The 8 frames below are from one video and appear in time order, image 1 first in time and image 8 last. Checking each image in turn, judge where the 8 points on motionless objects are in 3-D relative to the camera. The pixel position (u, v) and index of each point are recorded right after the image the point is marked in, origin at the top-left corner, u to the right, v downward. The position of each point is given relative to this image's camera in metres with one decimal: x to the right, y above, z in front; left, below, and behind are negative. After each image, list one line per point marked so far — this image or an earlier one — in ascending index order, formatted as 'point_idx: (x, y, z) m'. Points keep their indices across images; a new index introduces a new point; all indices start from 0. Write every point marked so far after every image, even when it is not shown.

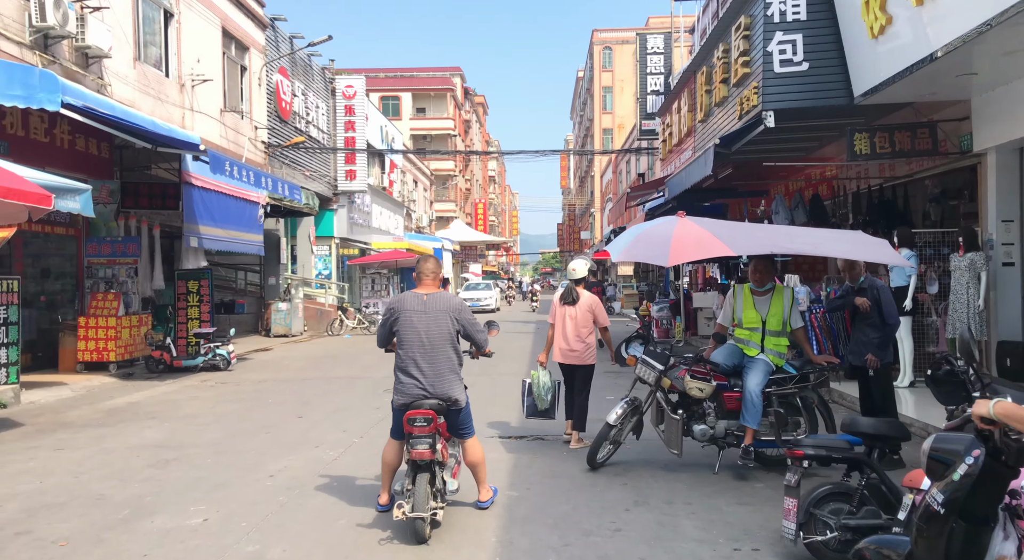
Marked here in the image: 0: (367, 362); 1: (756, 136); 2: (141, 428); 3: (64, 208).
0: (-2.6, -1.5, +14.0) m
1: (+3.1, +1.8, +10.1) m
2: (-3.7, -1.5, +7.8) m
3: (-5.1, +0.8, +9.0) m
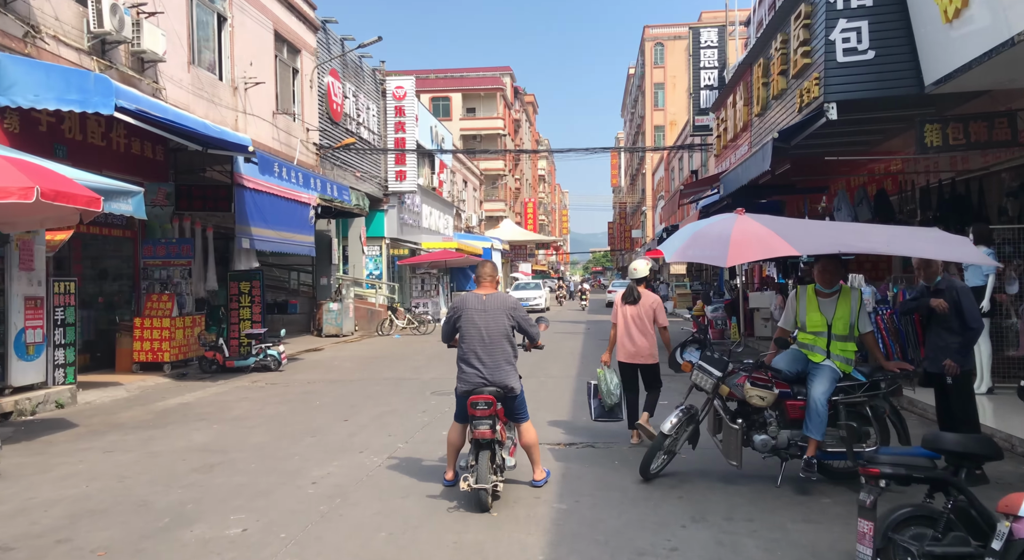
0: (-1.7, -1.5, +13.9) m
1: (+3.7, +1.8, +9.6) m
2: (-3.2, -1.5, +7.8) m
3: (-4.6, +0.8, +9.1) m
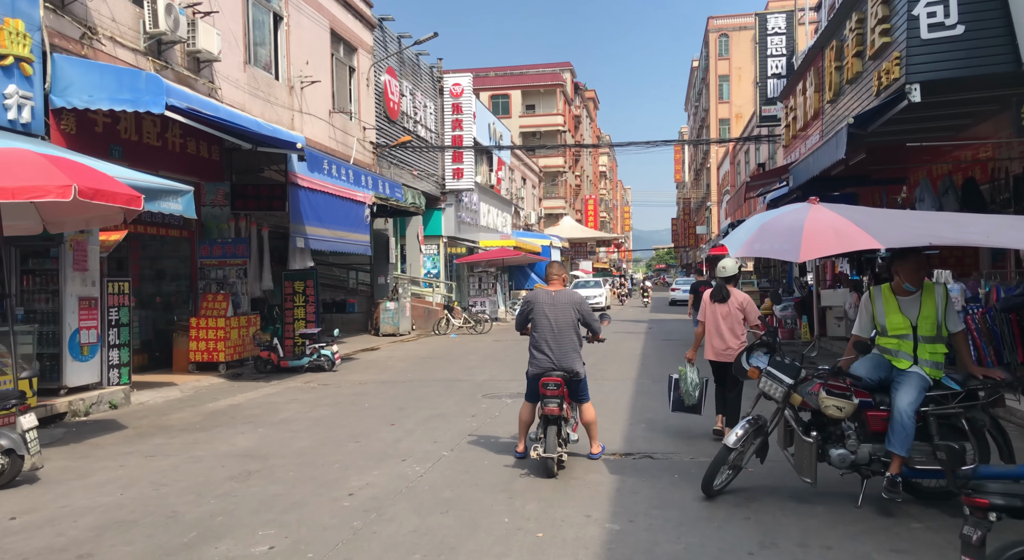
0: (-0.7, -1.5, +13.6) m
1: (+4.4, +1.9, +8.9) m
2: (-2.7, -1.5, +7.6) m
3: (-4.0, +0.8, +9.0) m
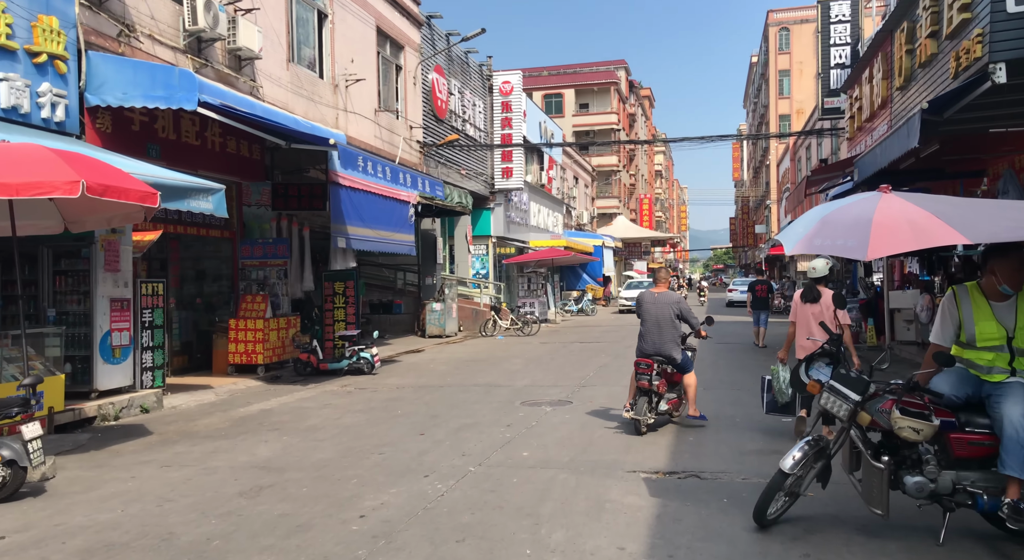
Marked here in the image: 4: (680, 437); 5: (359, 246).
0: (0.0, -1.5, +13.1) m
1: (+4.8, +1.9, +8.1) m
2: (-2.4, -1.5, +7.3) m
3: (-3.5, +0.8, +8.8) m
4: (+1.5, -1.4, +7.0) m
5: (-2.8, +0.6, +14.2) m
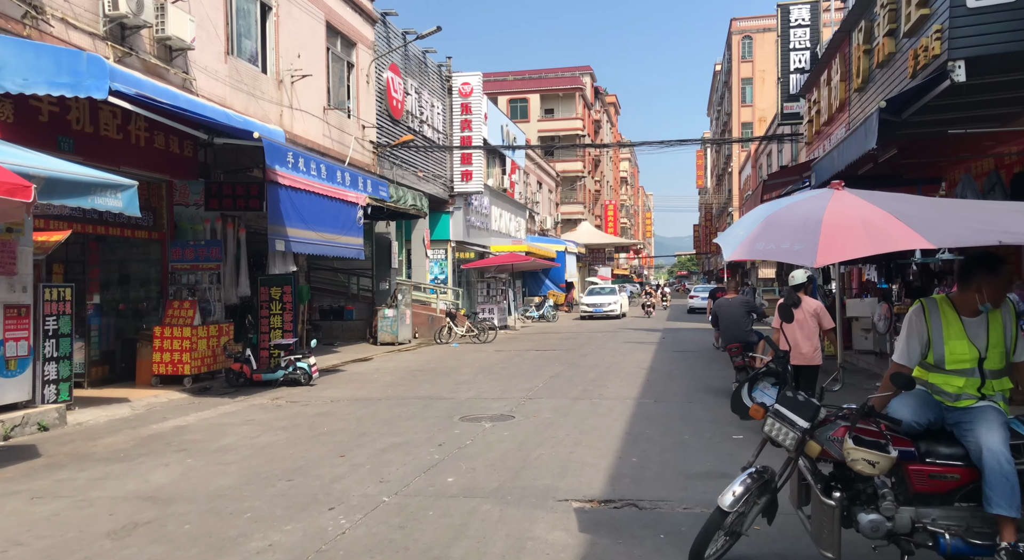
0: (-0.8, -1.6, +12.5) m
1: (+4.1, +1.8, +7.7) m
2: (-3.0, -1.5, +6.5) m
3: (-4.2, +0.8, +8.0) m
4: (+0.9, -1.5, +6.4) m
5: (-3.6, +0.5, +13.5) m
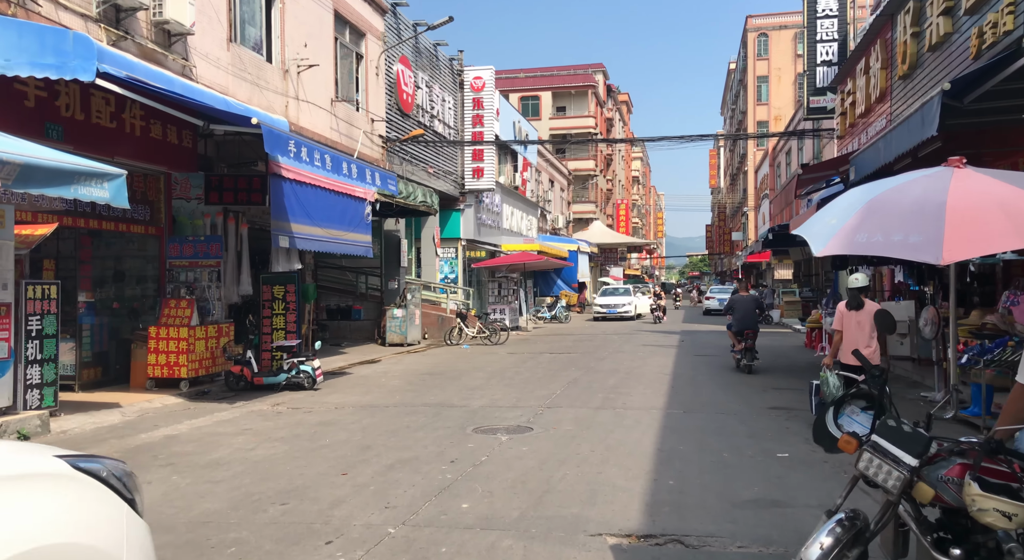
0: (-0.6, -1.5, +11.8) m
1: (+4.3, +1.7, +6.9) m
2: (-2.8, -1.5, +5.9) m
3: (-4.0, +0.8, +7.4) m
4: (+1.1, -1.5, +5.7) m
5: (-3.4, +0.6, +12.8) m
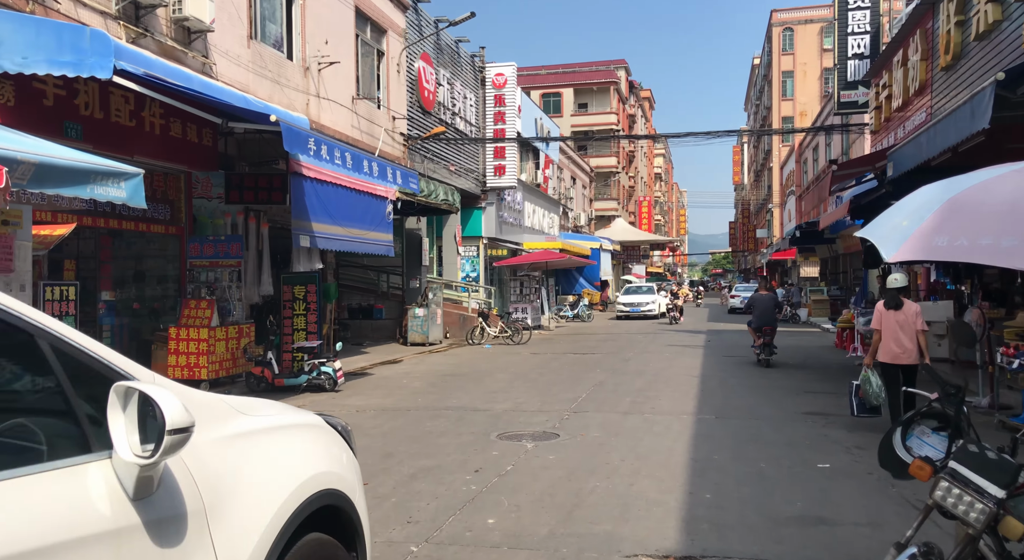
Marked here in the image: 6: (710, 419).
0: (-0.2, -1.5, +11.5) m
1: (+4.6, +1.7, +6.5) m
2: (-2.6, -1.5, +5.7) m
3: (-3.8, +0.8, +7.2) m
4: (+1.2, -1.5, +5.4) m
5: (-3.0, +0.6, +12.6) m
6: (+2.1, -1.5, +8.3) m
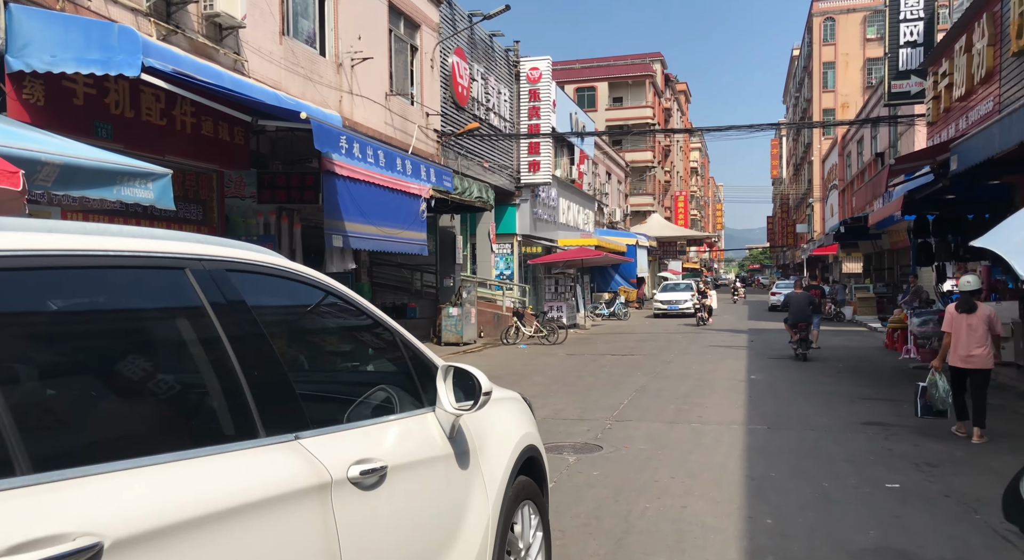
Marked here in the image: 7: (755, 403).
0: (+0.3, -1.6, +11.2) m
1: (+4.9, +1.7, +6.0) m
2: (-2.3, -1.6, +5.4) m
3: (-3.4, +0.7, +7.0) m
4: (+1.5, -1.5, +5.0) m
5: (-2.4, +0.6, +12.4) m
6: (+2.5, -1.5, +7.8) m
7: (+2.9, -1.5, +9.5) m
